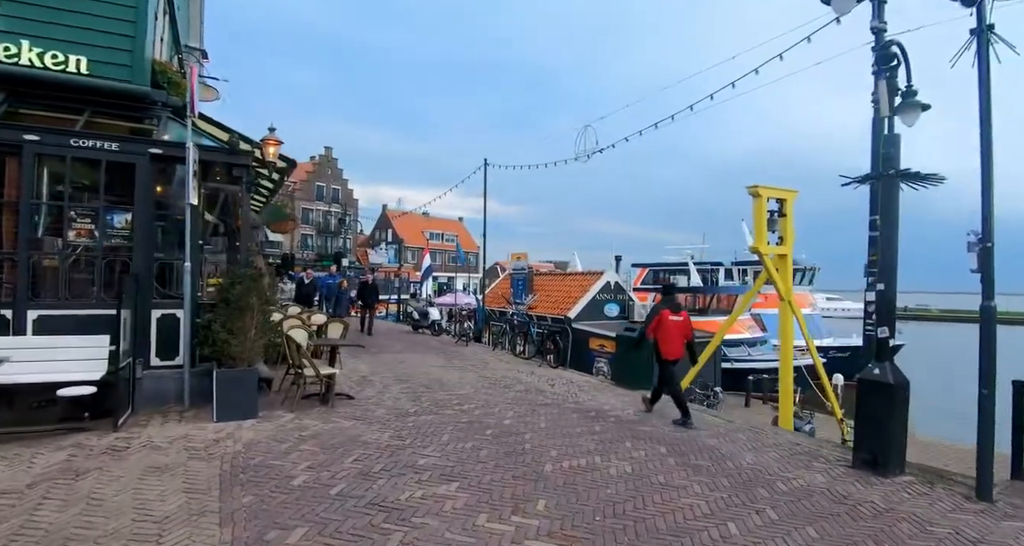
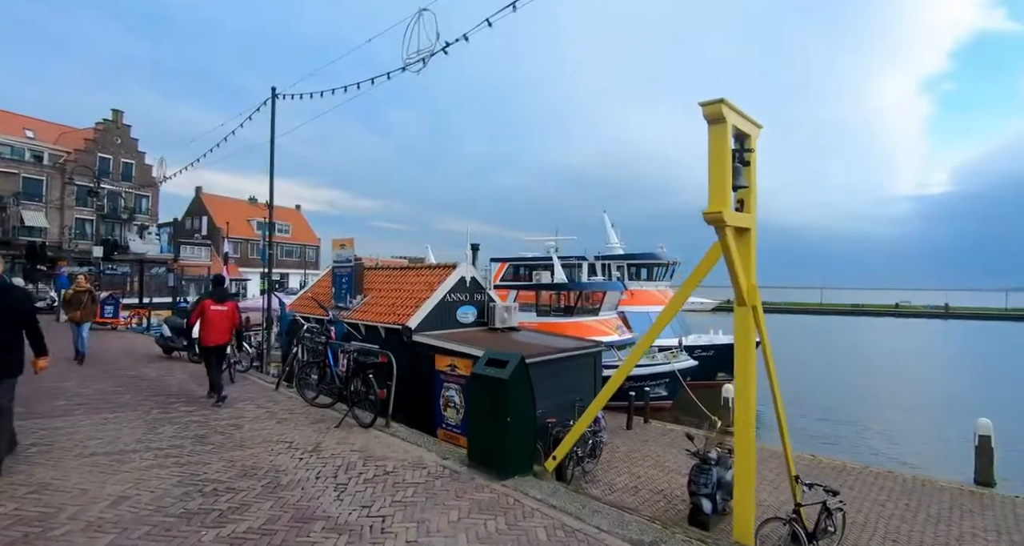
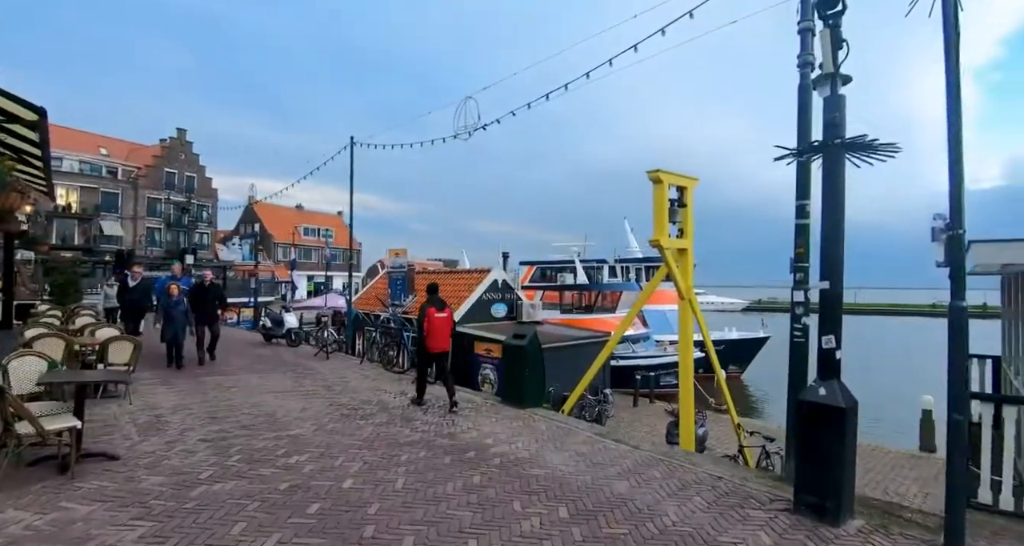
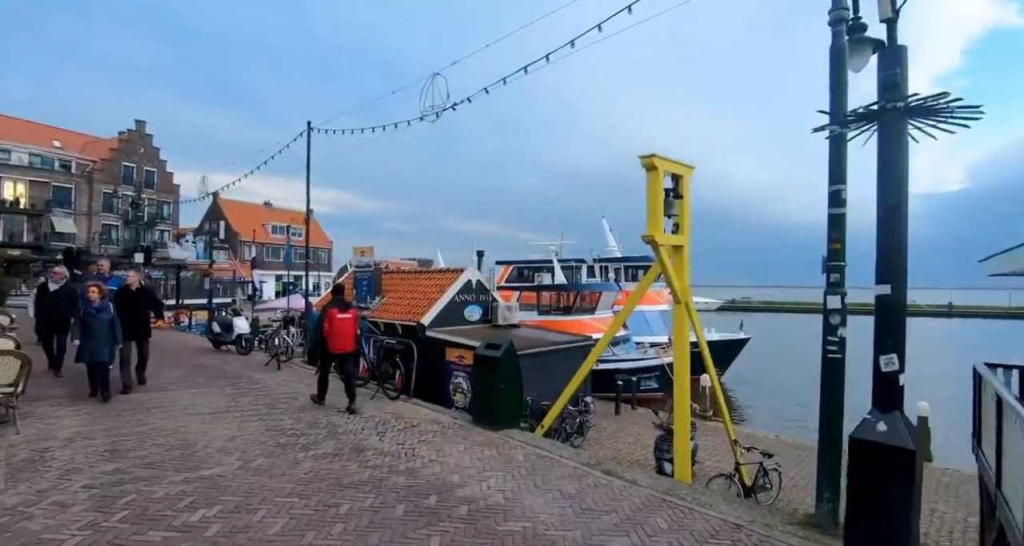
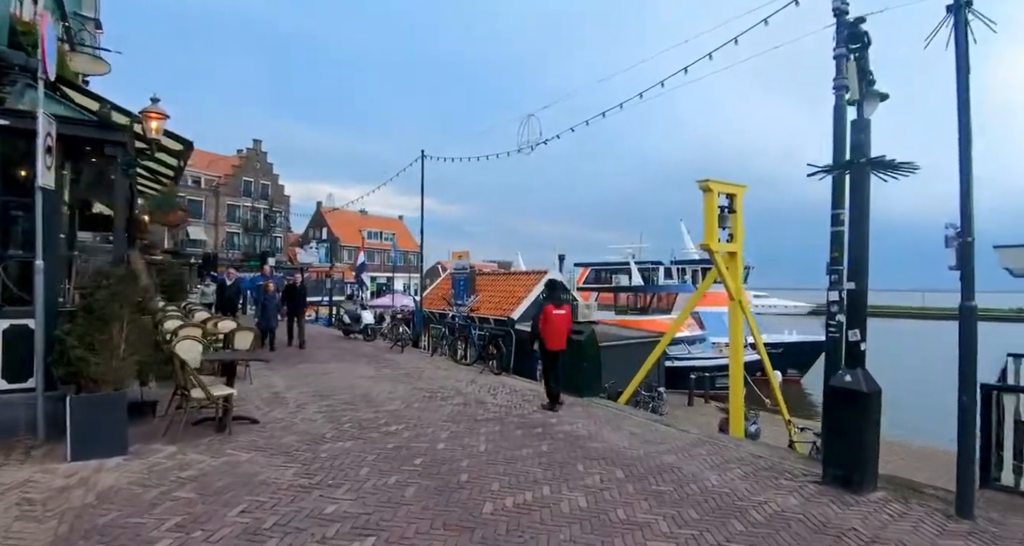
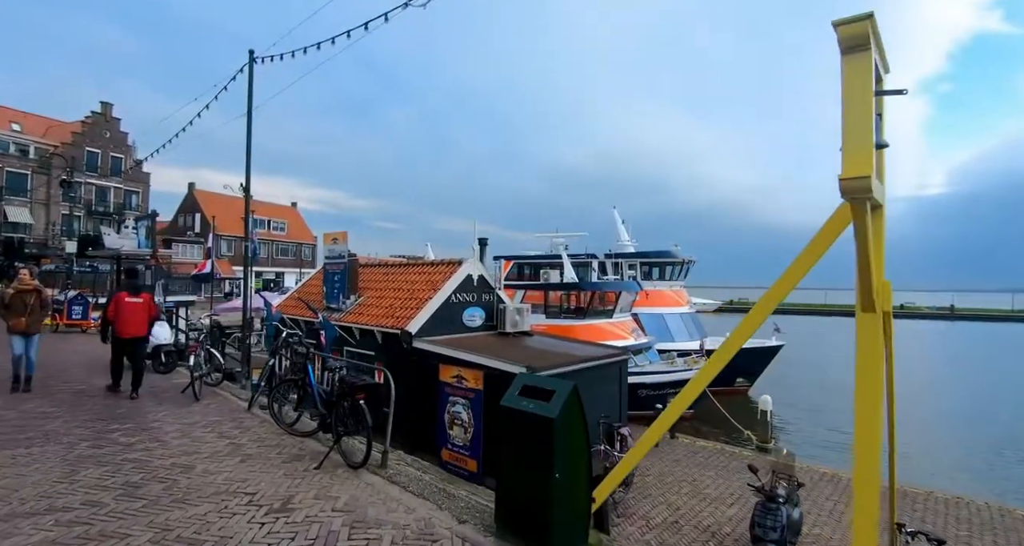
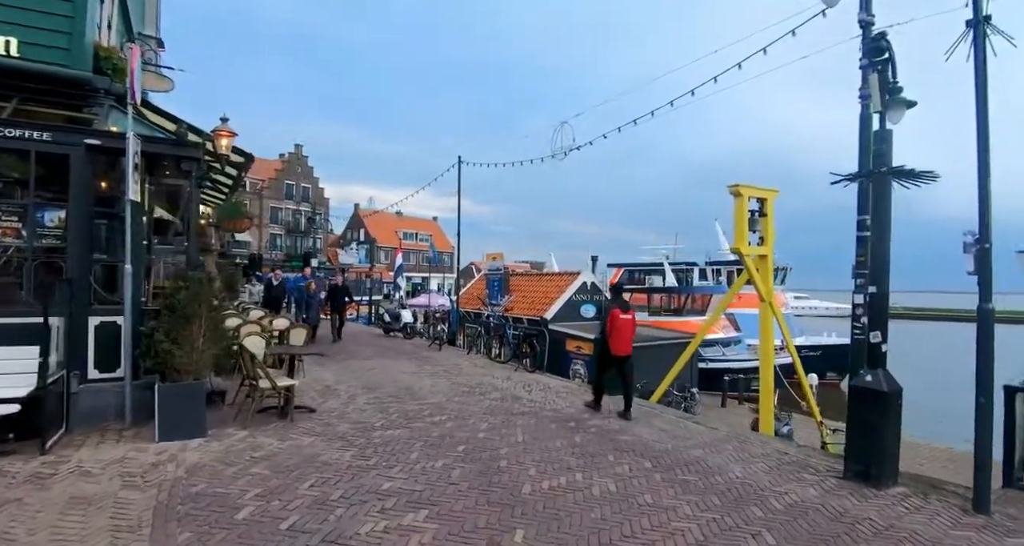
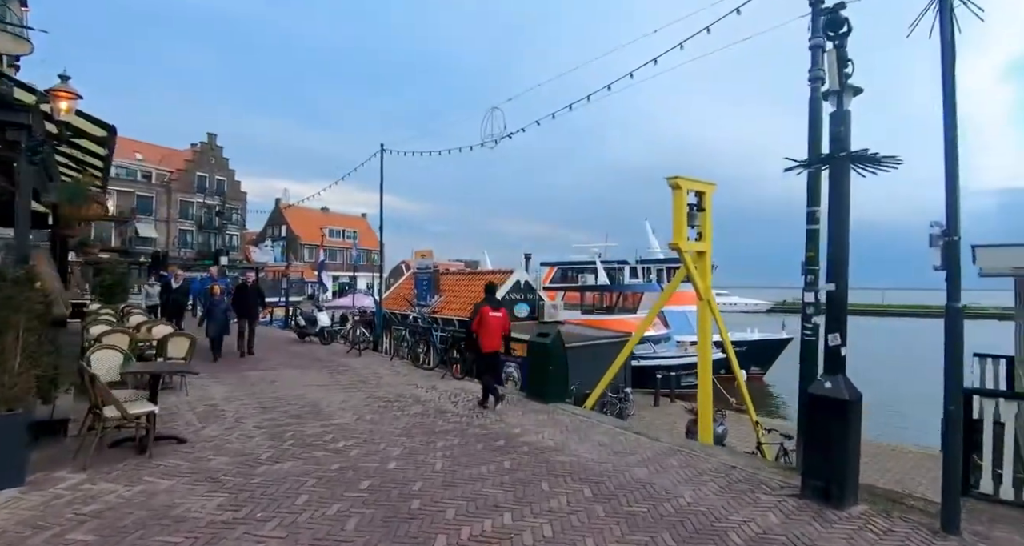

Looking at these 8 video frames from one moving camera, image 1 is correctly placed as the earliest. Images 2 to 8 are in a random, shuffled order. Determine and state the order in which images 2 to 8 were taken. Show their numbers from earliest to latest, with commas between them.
7, 5, 8, 3, 4, 2, 6
